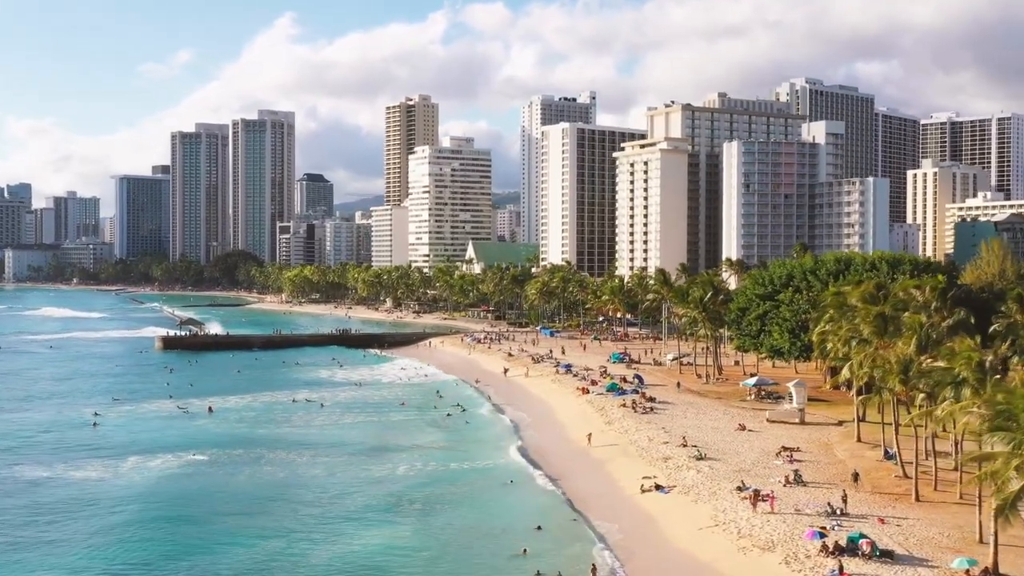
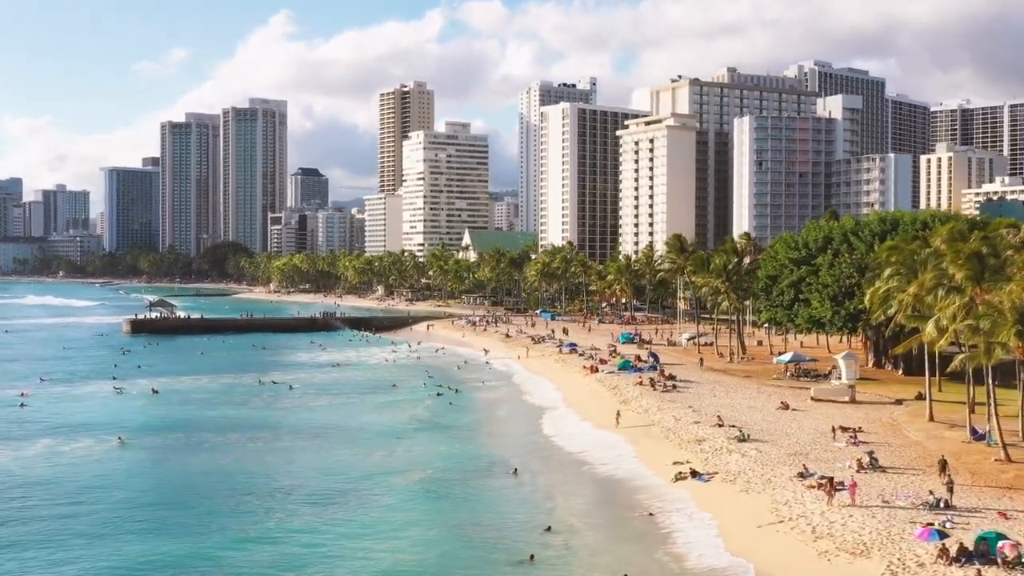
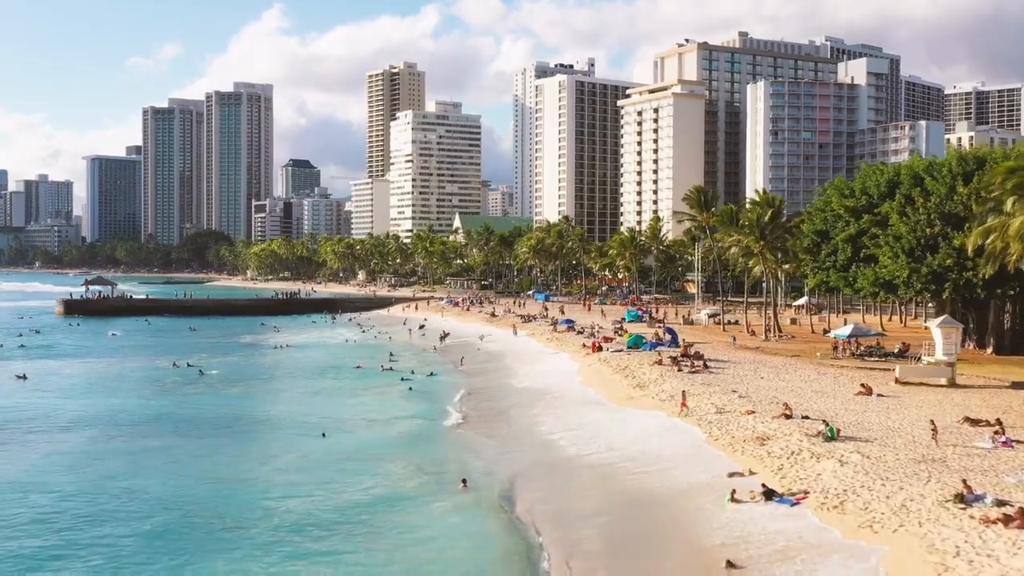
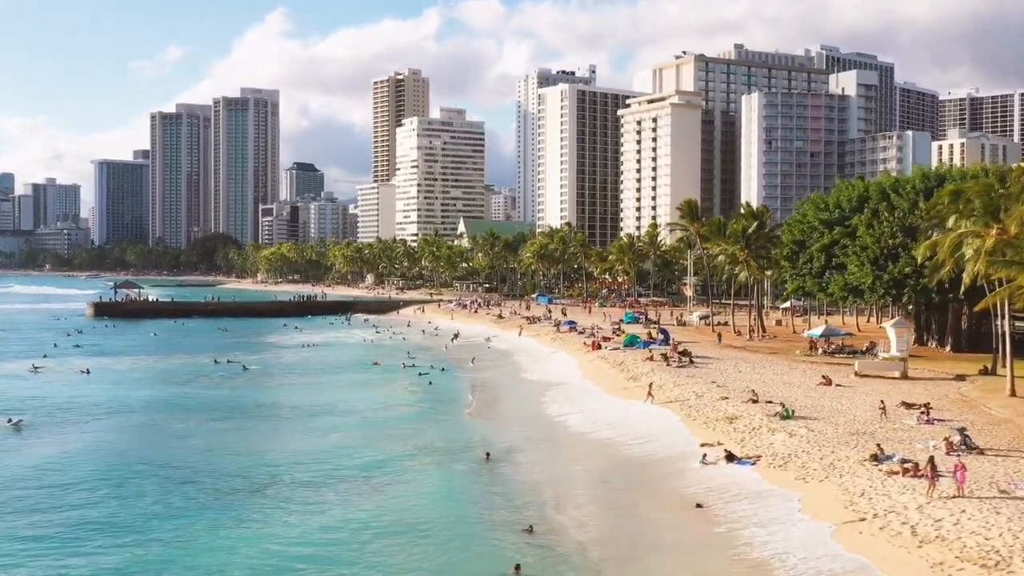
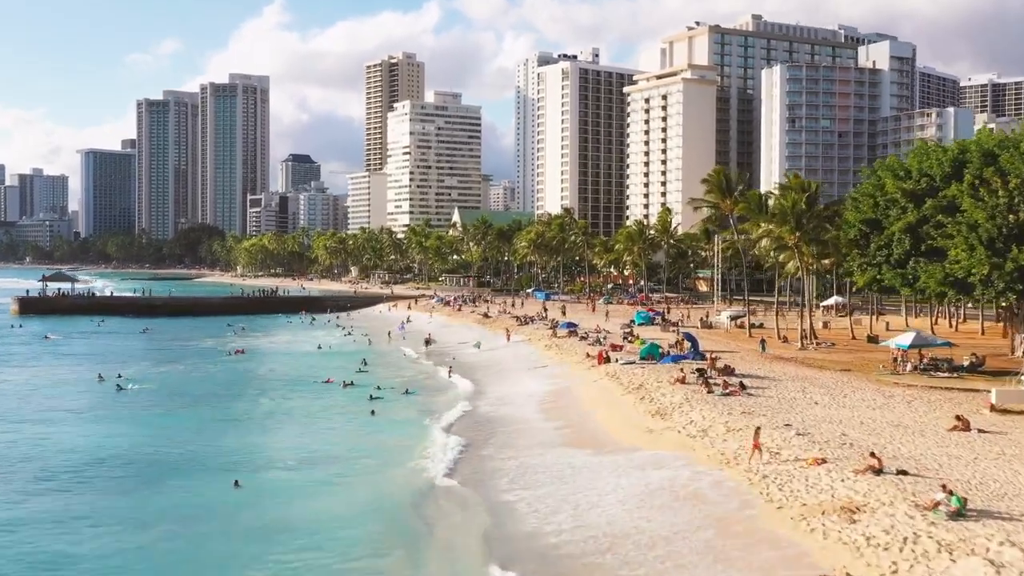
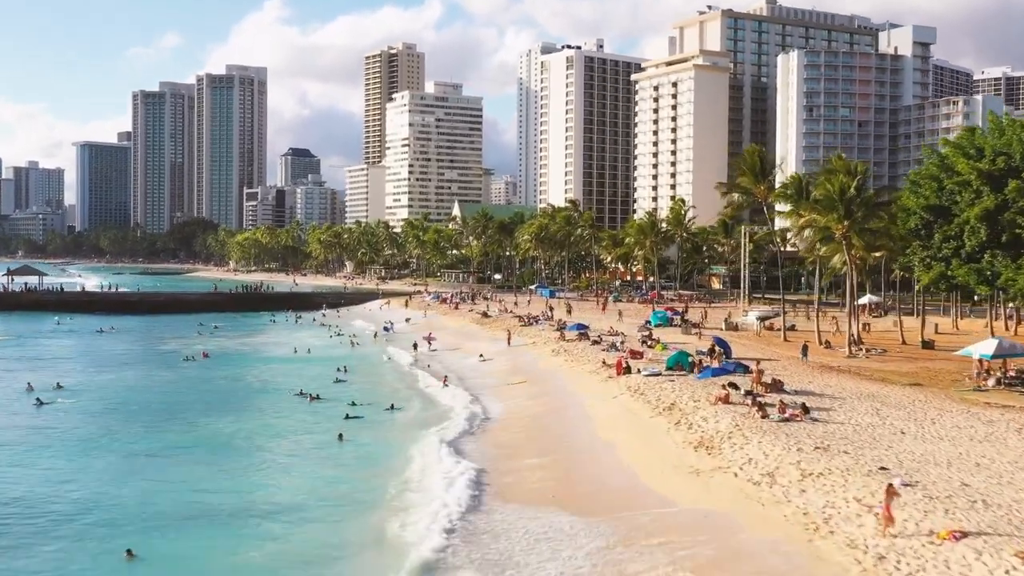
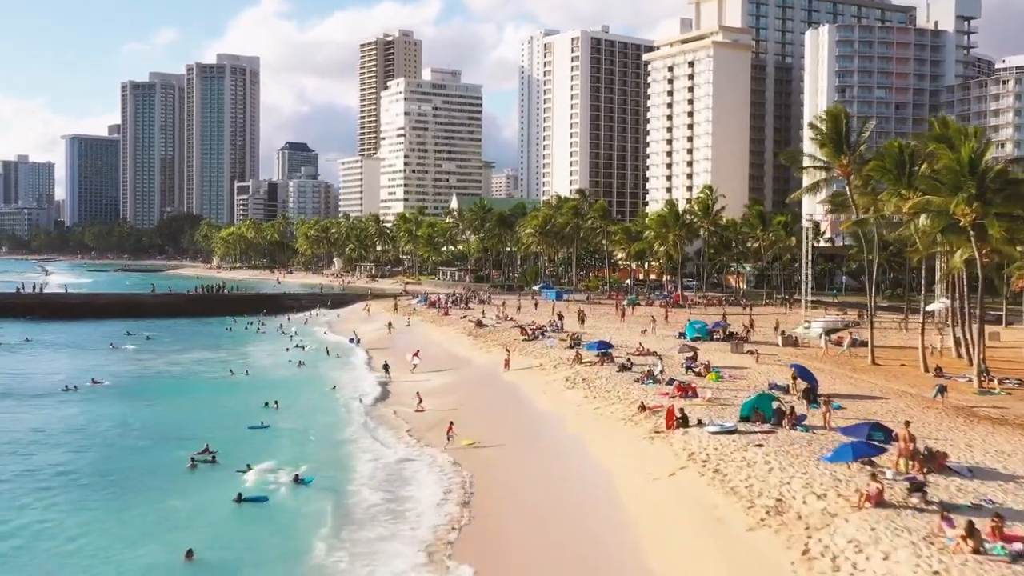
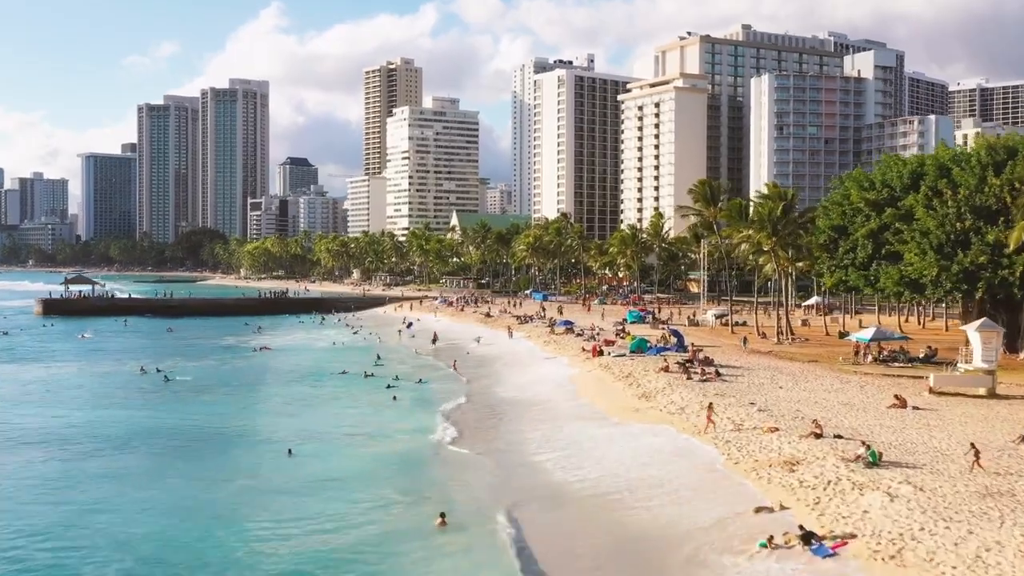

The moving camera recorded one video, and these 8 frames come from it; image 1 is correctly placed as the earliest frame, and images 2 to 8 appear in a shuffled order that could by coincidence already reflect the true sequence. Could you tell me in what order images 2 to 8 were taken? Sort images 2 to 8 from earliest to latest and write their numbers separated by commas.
2, 4, 3, 8, 5, 6, 7
